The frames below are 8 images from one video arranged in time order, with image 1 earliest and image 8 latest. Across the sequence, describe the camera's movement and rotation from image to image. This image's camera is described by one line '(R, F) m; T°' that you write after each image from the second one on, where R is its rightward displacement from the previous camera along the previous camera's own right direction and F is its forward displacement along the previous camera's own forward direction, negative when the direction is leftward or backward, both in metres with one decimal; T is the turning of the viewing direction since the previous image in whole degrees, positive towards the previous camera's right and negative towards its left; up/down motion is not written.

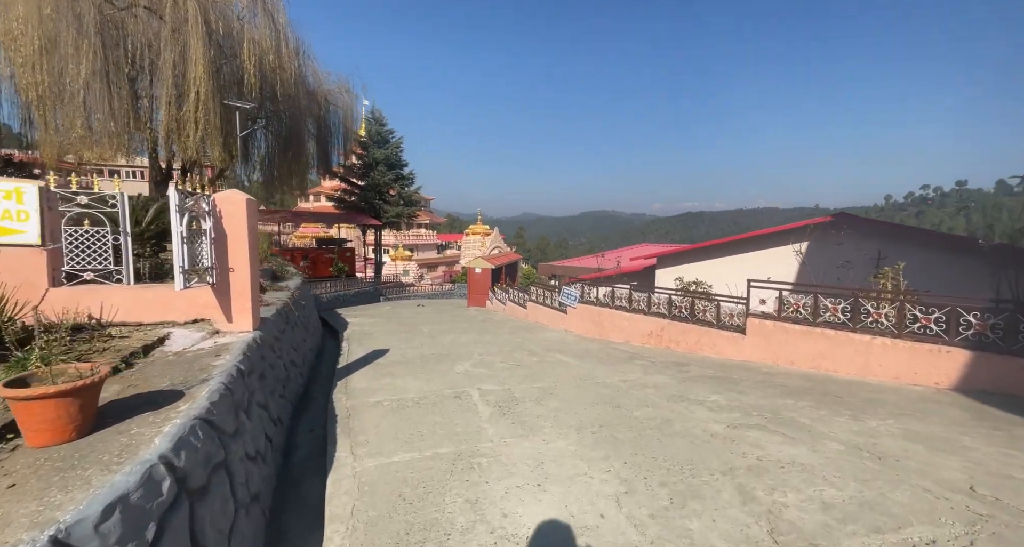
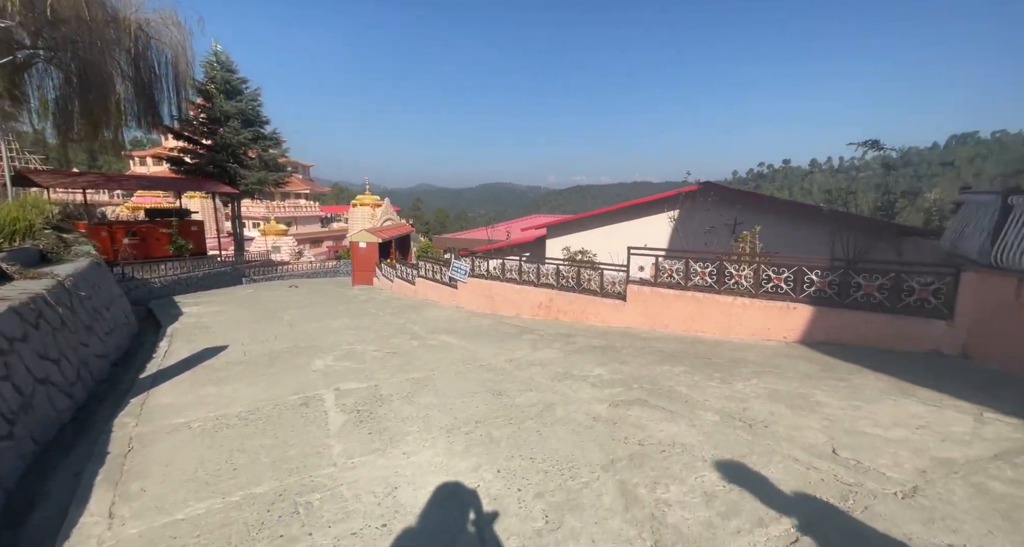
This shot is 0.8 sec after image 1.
(+0.2, +0.4) m; +13°
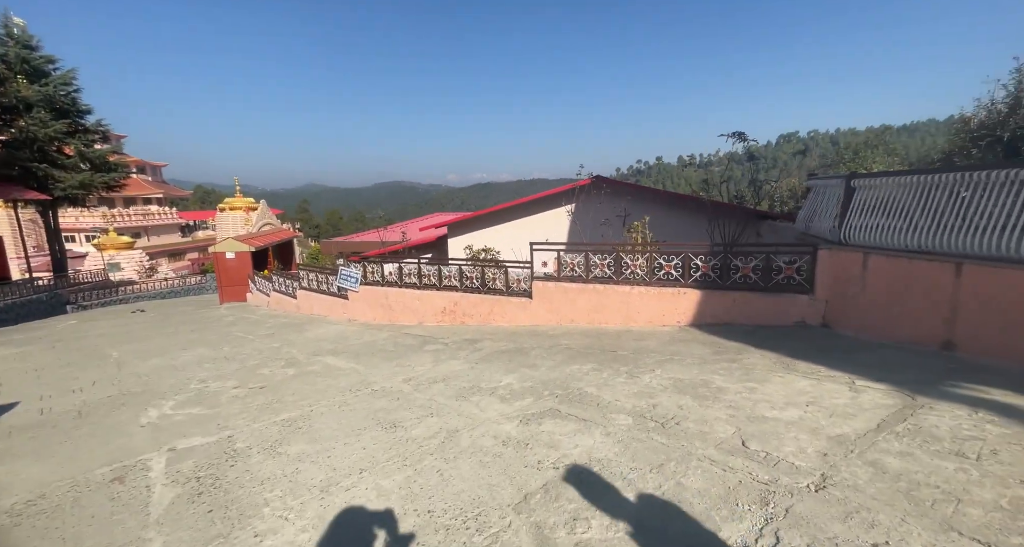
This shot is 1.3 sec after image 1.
(0.0, +0.3) m; +12°
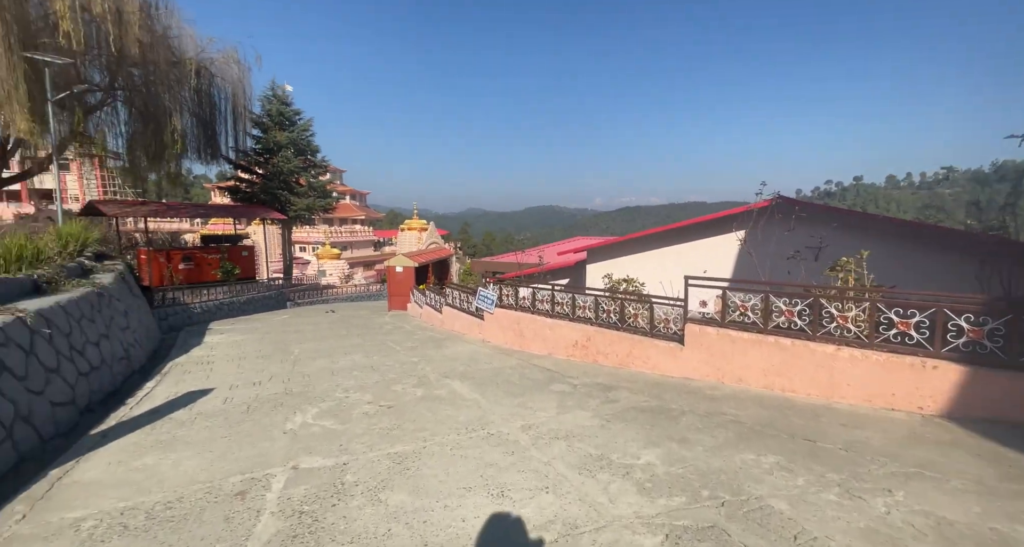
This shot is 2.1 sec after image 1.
(0.0, +0.7) m; -19°
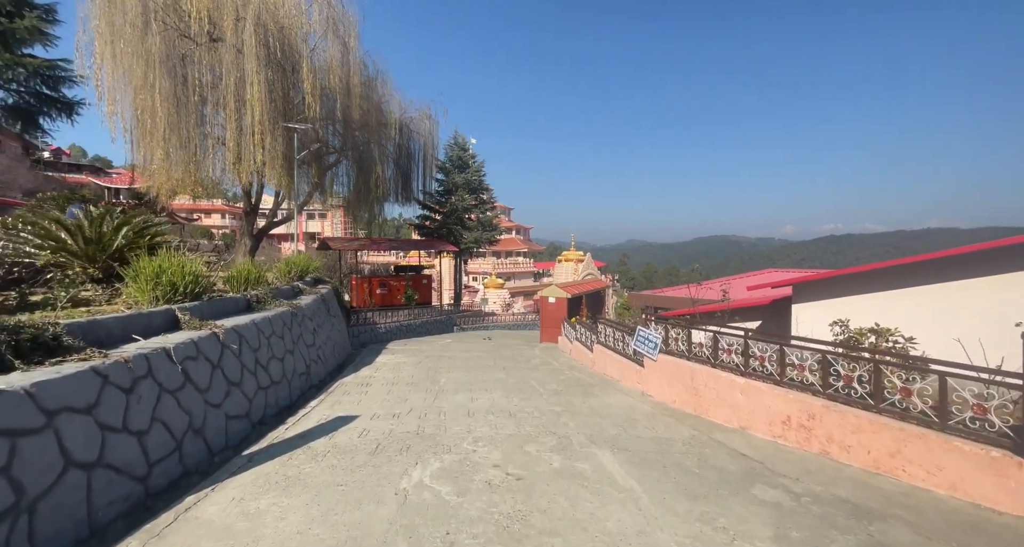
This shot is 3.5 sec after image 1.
(-0.1, +1.2) m; -20°
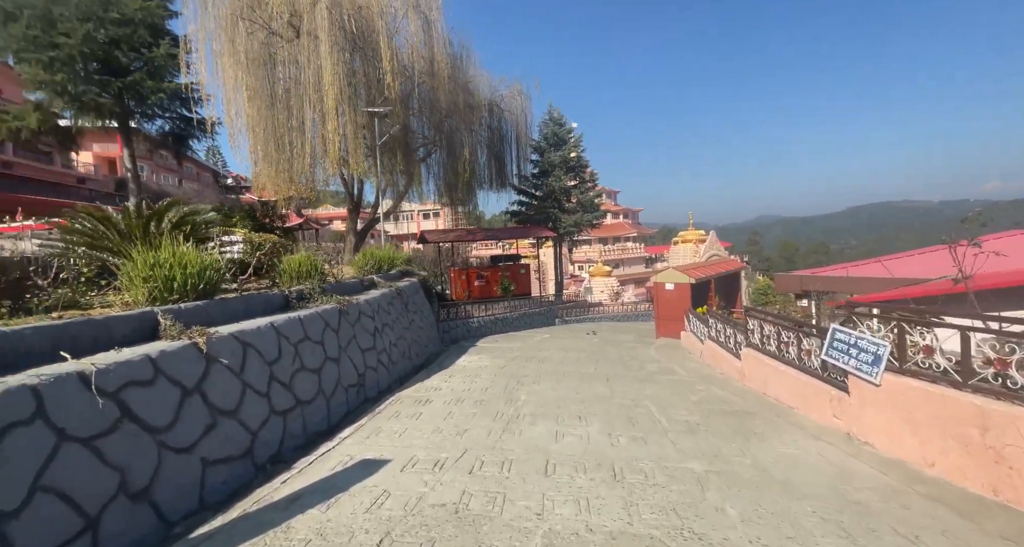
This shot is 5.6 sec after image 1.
(+0.1, +1.9) m; -13°
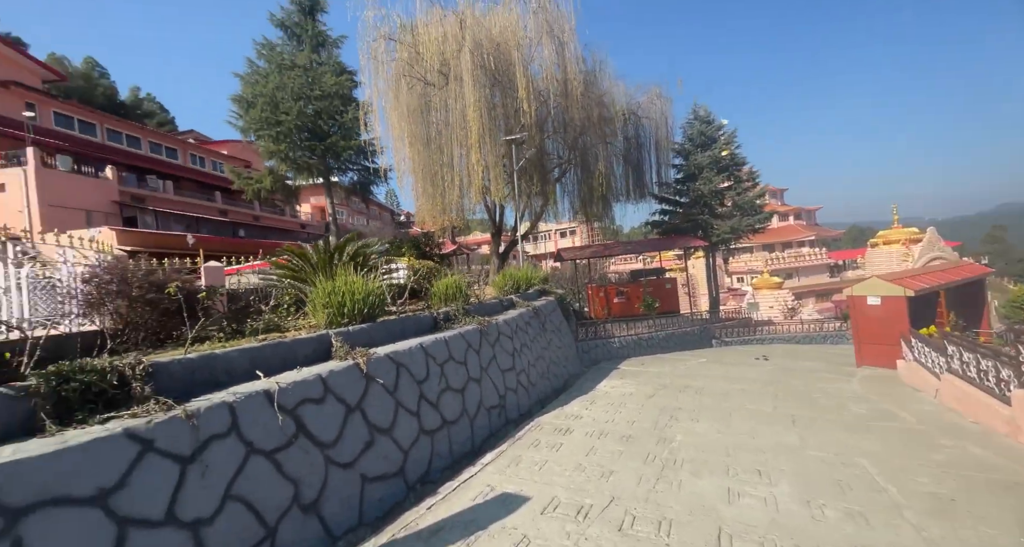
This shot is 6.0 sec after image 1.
(0.0, +0.5) m; -18°
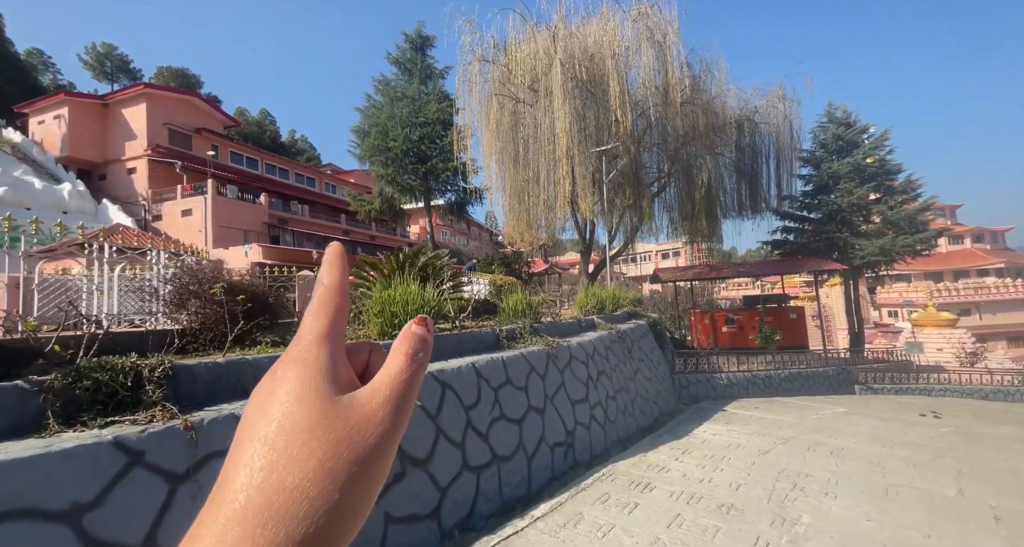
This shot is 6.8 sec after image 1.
(+0.3, +0.8) m; -13°
